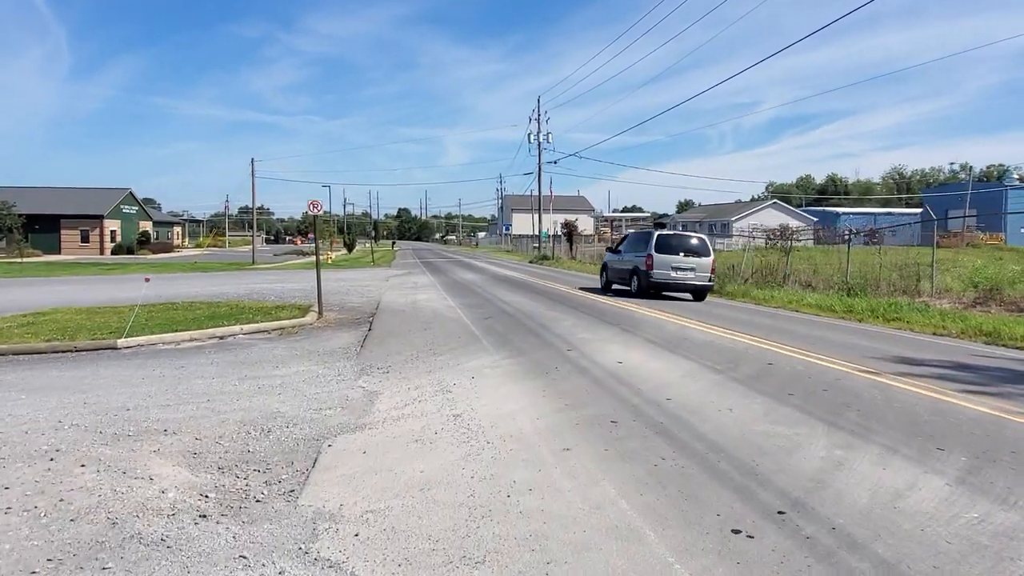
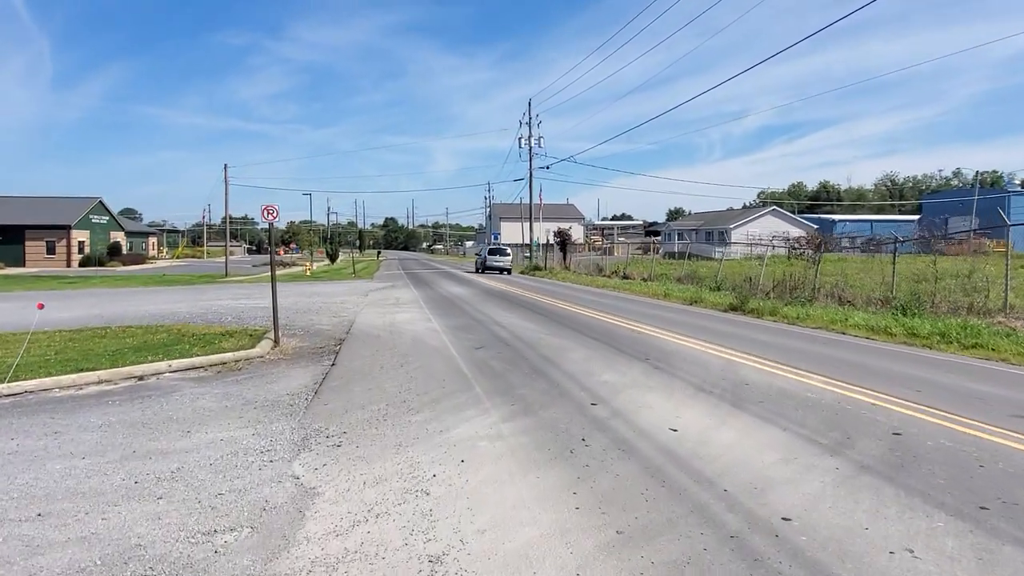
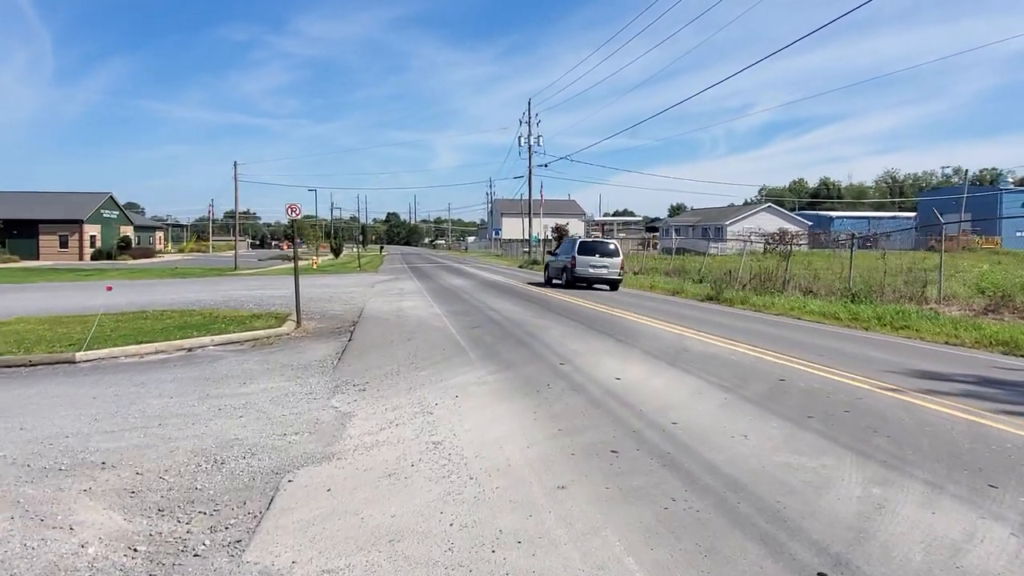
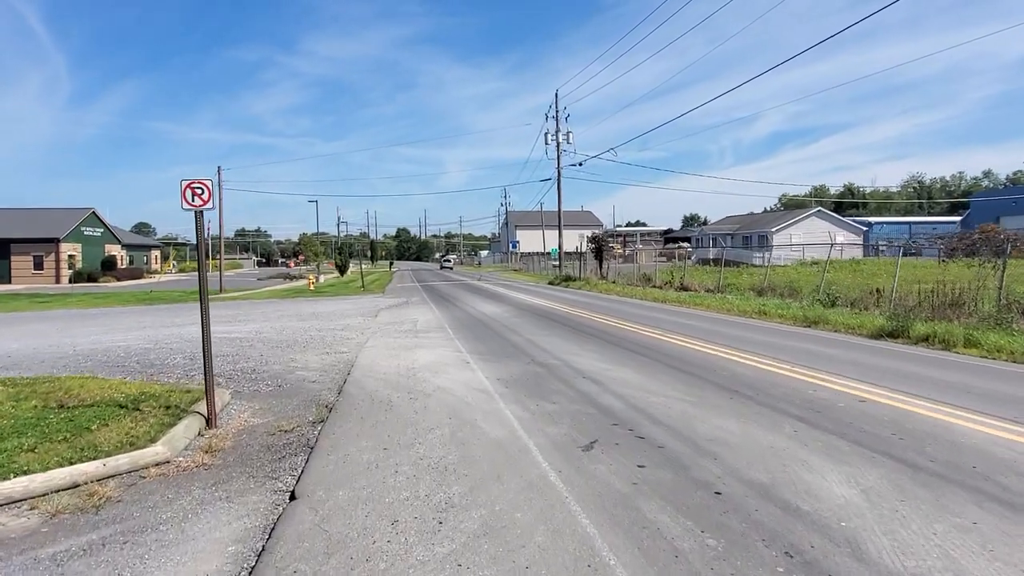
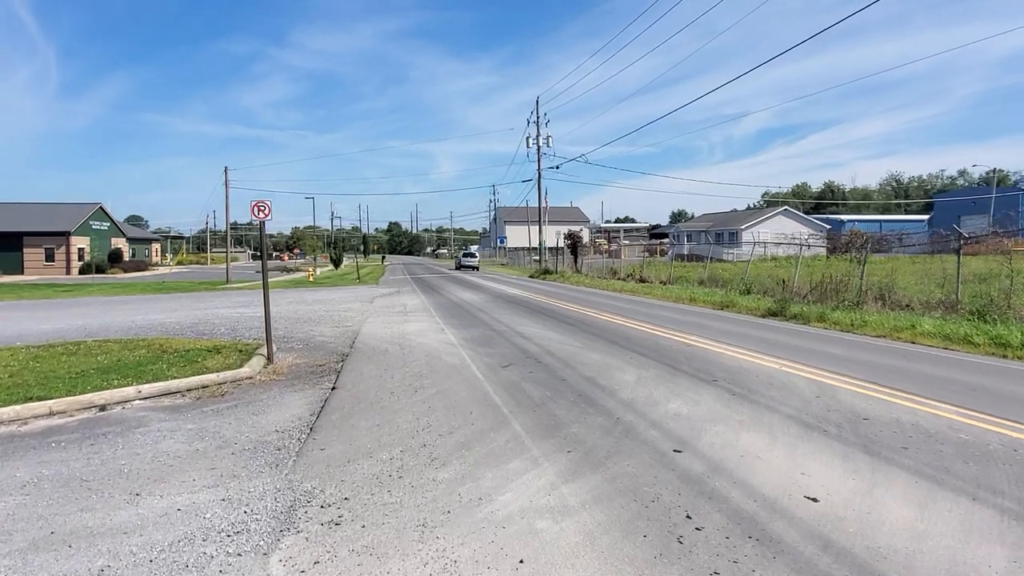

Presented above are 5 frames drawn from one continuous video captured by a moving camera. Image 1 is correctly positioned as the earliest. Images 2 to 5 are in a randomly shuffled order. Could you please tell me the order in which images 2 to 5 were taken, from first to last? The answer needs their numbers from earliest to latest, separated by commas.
3, 2, 5, 4
